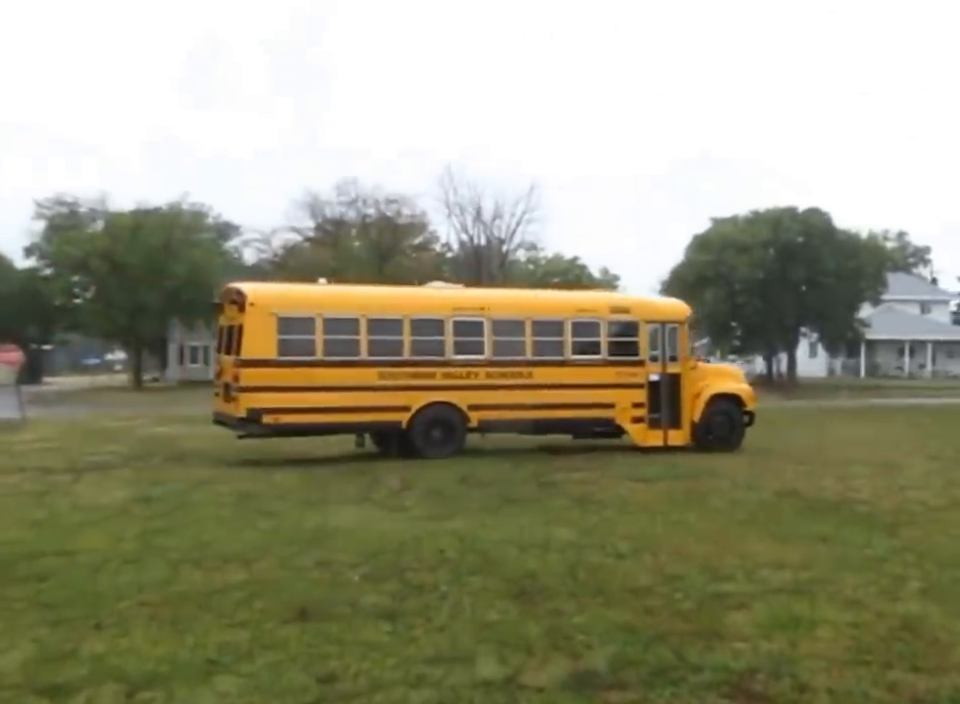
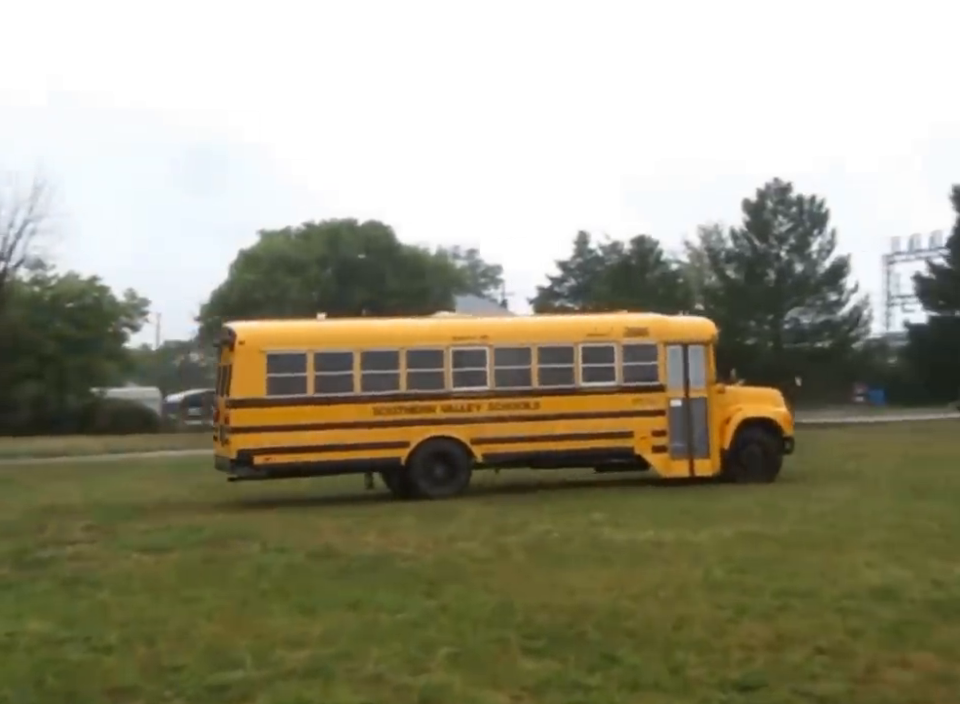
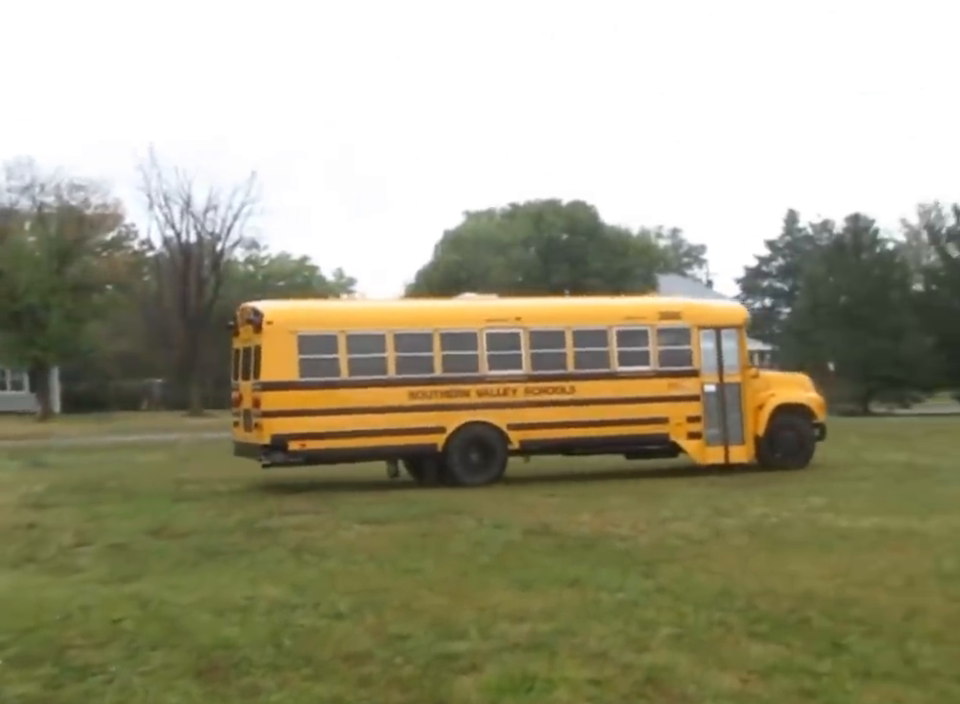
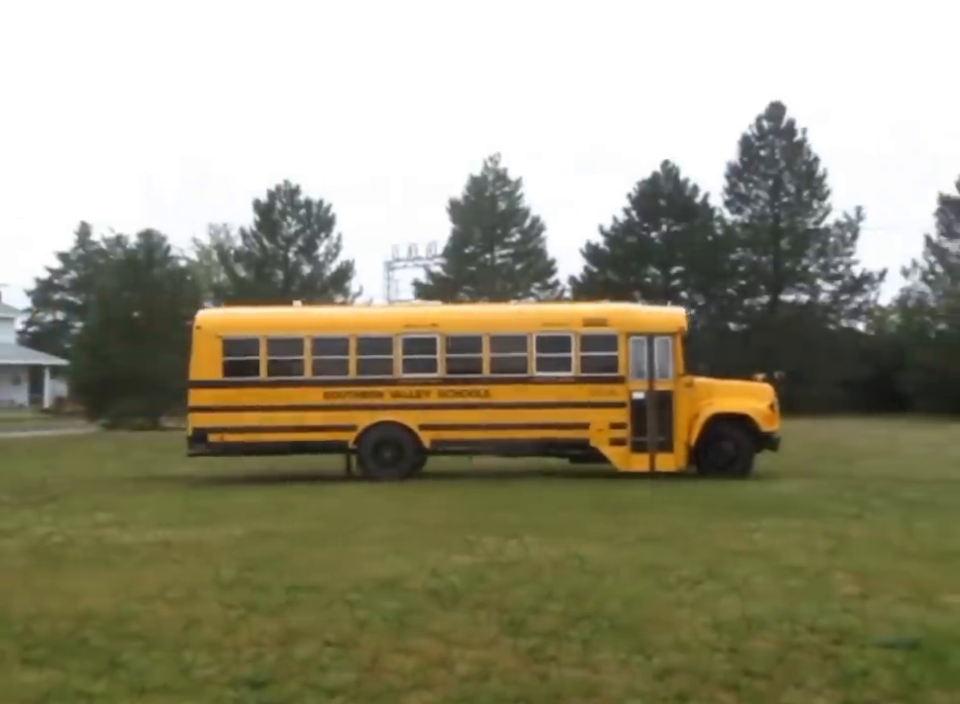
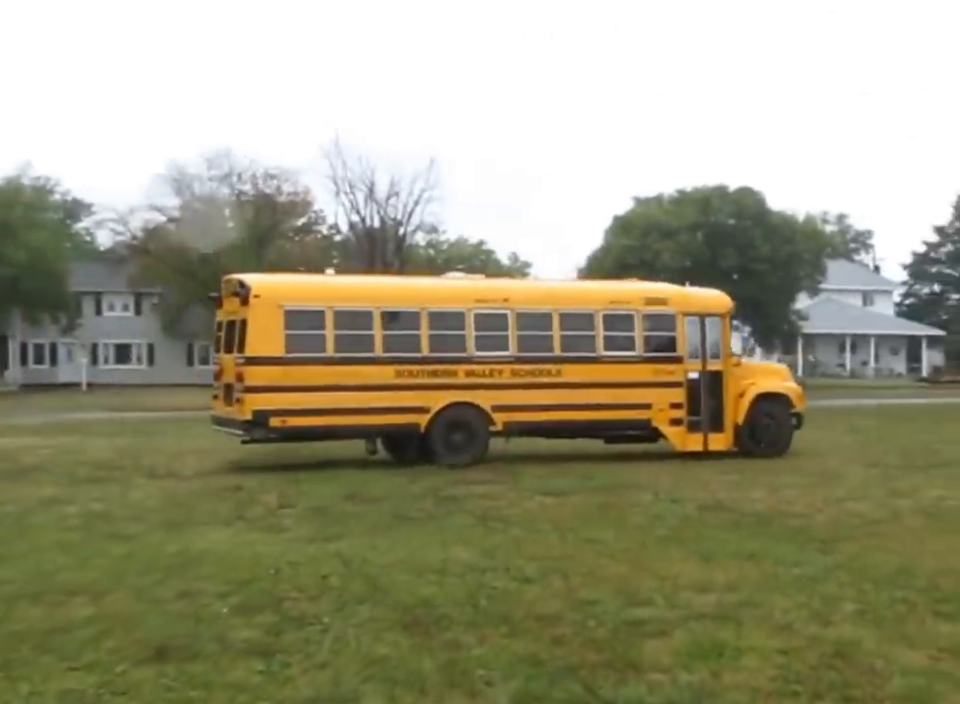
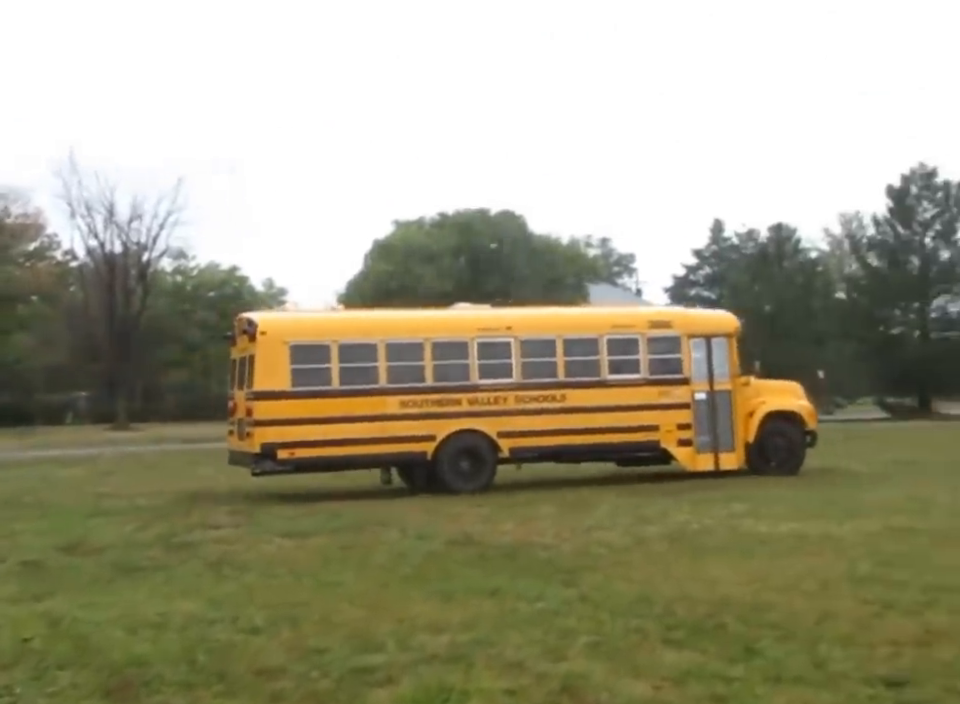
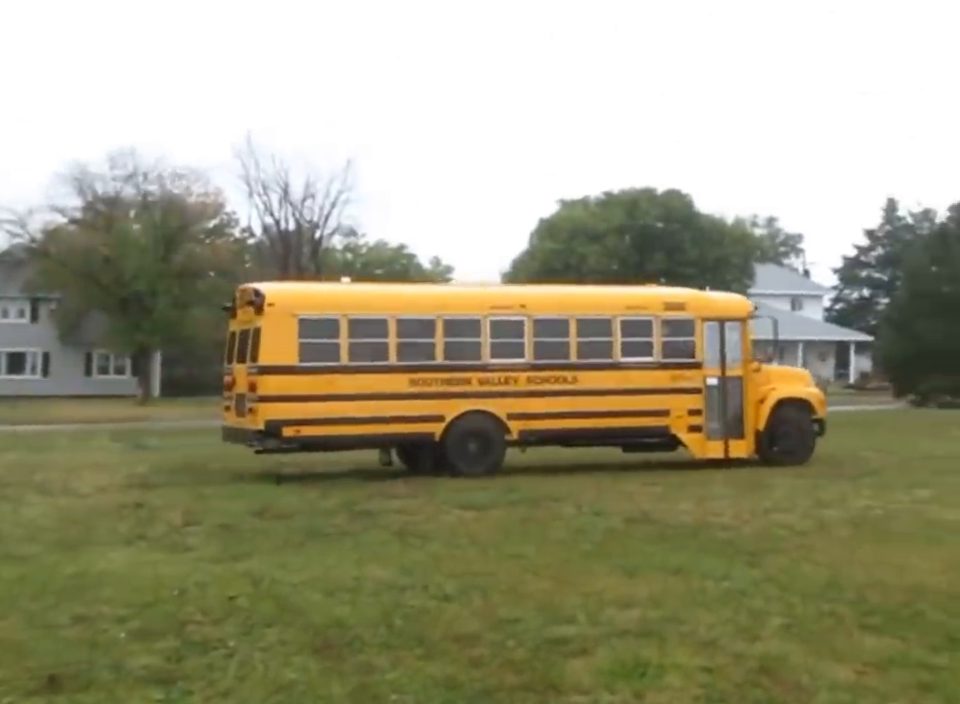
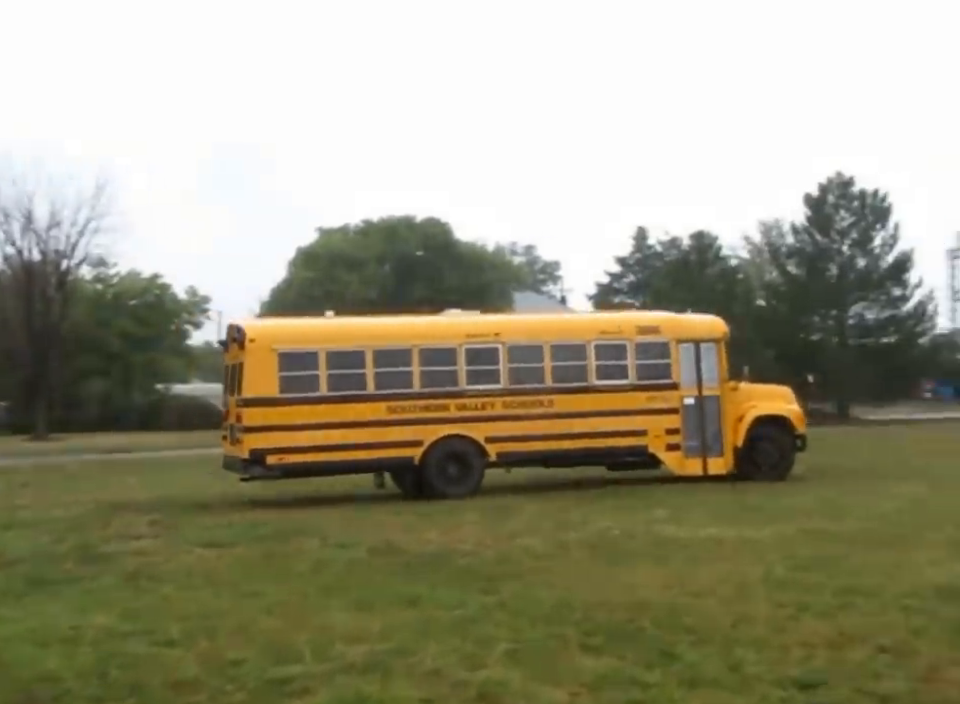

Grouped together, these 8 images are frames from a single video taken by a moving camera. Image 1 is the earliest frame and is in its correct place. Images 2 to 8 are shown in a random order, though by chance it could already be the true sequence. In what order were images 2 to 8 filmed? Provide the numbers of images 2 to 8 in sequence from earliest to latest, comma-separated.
5, 7, 3, 6, 8, 2, 4
